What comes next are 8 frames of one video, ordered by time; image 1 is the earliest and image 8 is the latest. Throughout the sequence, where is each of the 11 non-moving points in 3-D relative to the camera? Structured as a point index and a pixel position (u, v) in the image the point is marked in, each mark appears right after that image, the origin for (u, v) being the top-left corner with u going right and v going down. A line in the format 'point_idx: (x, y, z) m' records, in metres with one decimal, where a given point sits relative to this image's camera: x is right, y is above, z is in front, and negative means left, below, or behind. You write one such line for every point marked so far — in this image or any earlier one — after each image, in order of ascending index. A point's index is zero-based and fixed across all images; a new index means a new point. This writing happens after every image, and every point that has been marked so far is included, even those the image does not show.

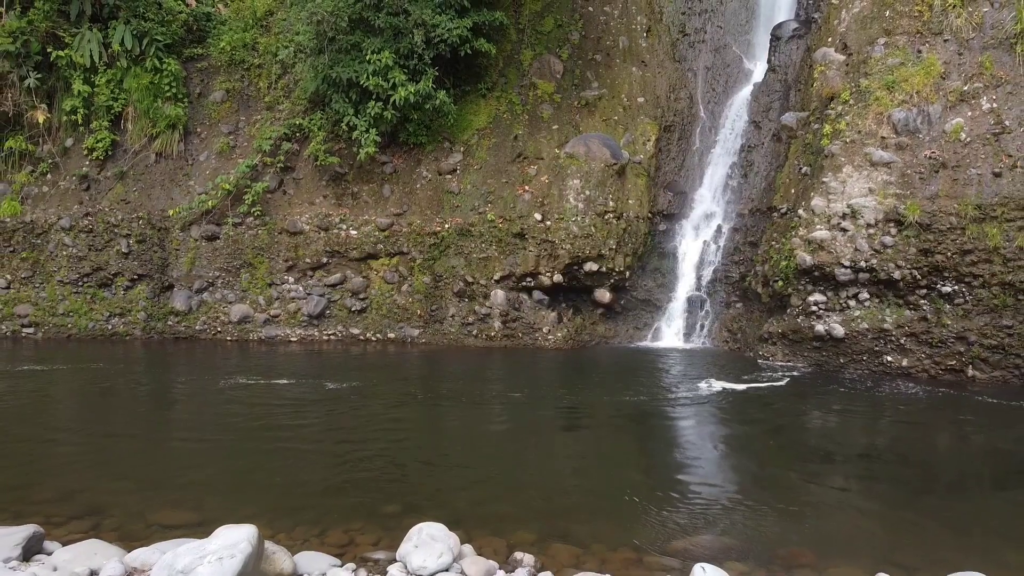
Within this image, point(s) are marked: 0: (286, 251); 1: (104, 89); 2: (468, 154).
0: (-2.3, +0.4, +8.1) m
1: (-4.3, +2.1, +8.6) m
2: (-0.5, +1.4, +8.5) m
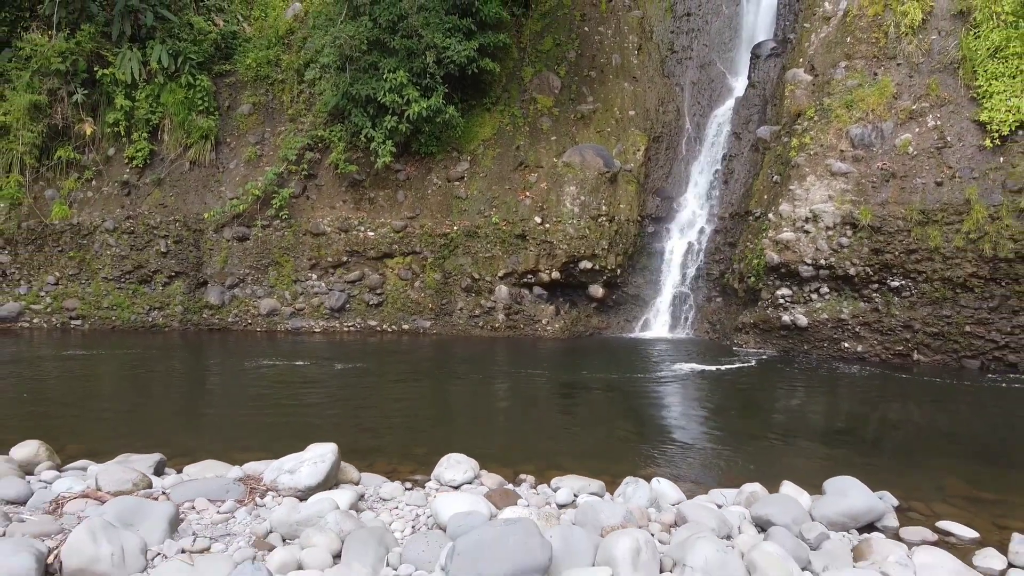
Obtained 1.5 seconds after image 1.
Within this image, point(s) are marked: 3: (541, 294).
0: (-2.2, +0.4, +8.9) m
1: (-4.3, +2.2, +9.5) m
2: (-0.4, +1.5, +9.3) m
3: (+0.3, -0.1, +8.7) m
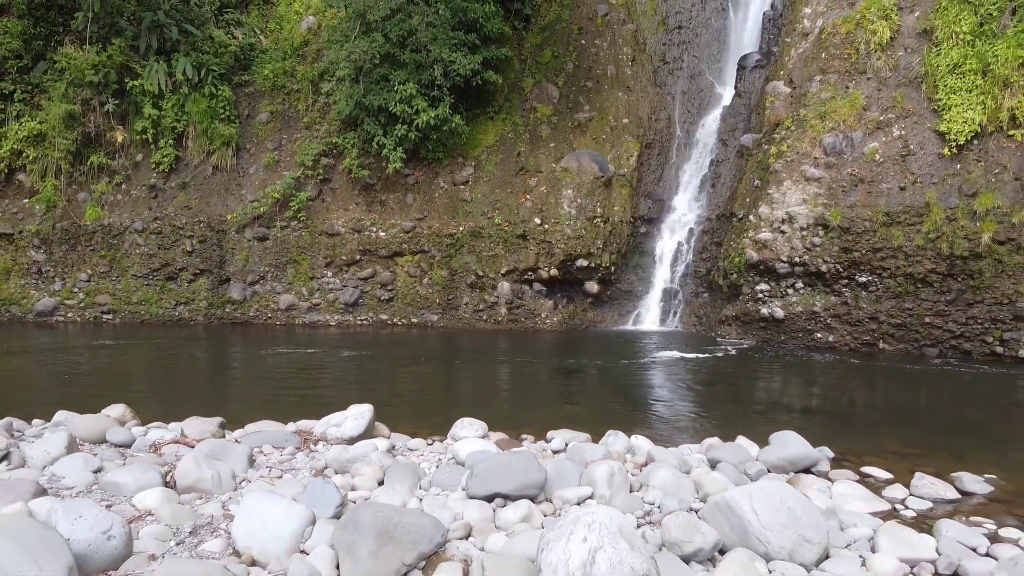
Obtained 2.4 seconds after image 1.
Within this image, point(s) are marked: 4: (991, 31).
0: (-2.2, +0.5, +9.6) m
1: (-4.3, +2.2, +10.1) m
2: (-0.4, +1.5, +10.0) m
3: (+0.3, 0.0, +9.4) m
4: (+4.4, +2.4, +7.4) m
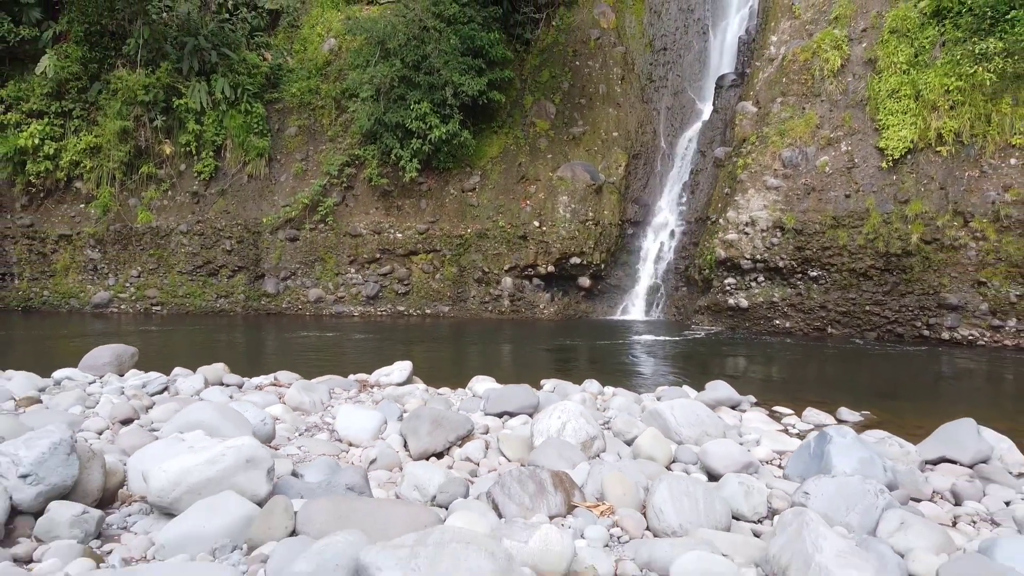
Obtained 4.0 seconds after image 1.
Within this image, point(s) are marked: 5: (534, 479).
0: (-2.2, +0.5, +10.9) m
1: (-4.3, +2.3, +11.4) m
2: (-0.4, +1.6, +11.2) m
3: (+0.4, +0.1, +10.6) m
4: (+4.4, +2.5, +8.7) m
5: (+0.1, -0.6, +2.5) m
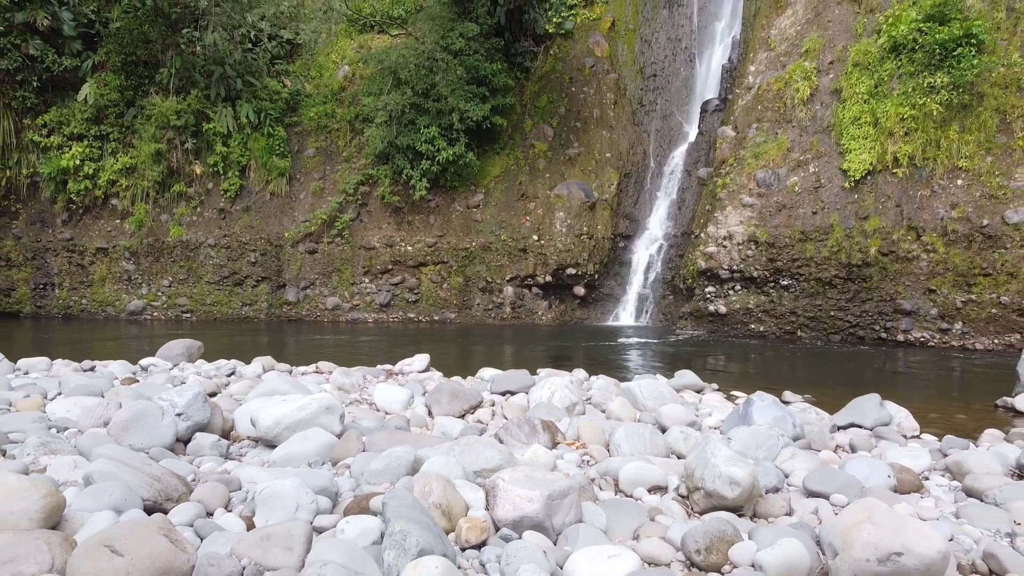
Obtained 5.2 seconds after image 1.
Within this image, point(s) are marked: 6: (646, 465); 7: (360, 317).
0: (-2.2, +0.4, +11.8) m
1: (-4.3, +2.1, +12.4) m
2: (-0.4, +1.4, +12.2) m
3: (+0.4, -0.1, +11.6) m
4: (+4.5, +2.4, +9.7) m
5: (+0.1, -0.6, +3.4) m
6: (+0.5, -0.7, +3.0) m
7: (-2.2, -0.4, +11.7) m
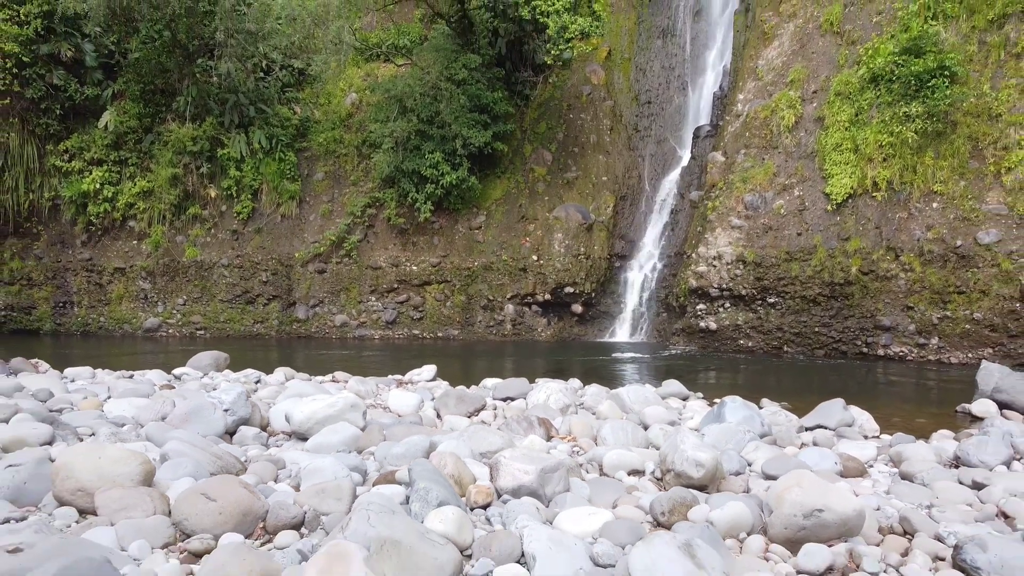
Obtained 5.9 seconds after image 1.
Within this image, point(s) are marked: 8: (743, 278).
0: (-2.2, +0.1, +12.4) m
1: (-4.2, +1.9, +13.0) m
2: (-0.4, +1.1, +12.8) m
3: (+0.4, -0.3, +12.1) m
4: (+4.5, +2.1, +10.2) m
5: (+0.1, -0.6, +3.9) m
6: (+0.5, -0.7, +3.5) m
7: (-2.2, -0.7, +12.2) m
8: (+2.9, +0.1, +10.2) m
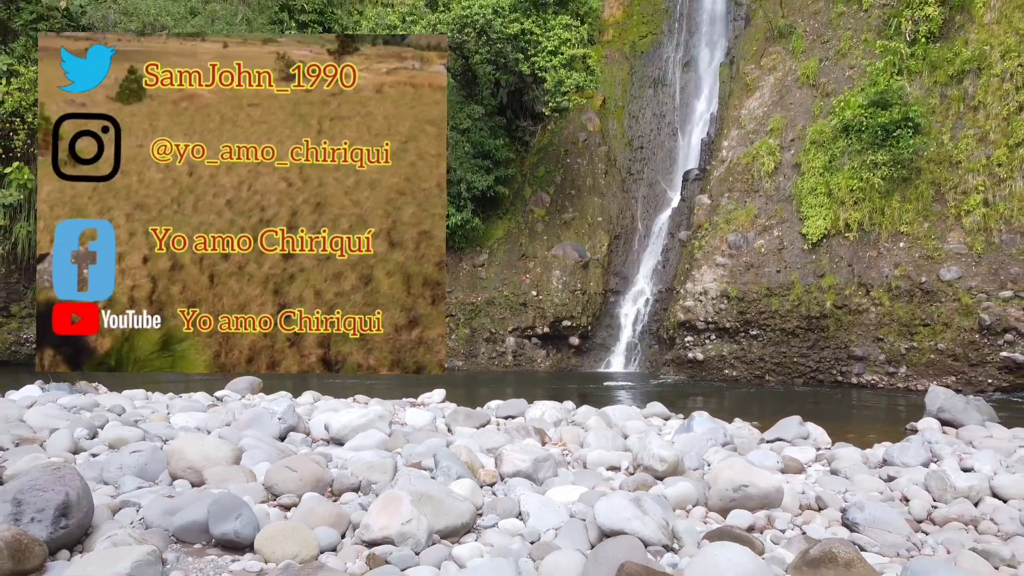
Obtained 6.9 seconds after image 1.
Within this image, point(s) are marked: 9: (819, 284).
0: (-2.2, -0.4, +13.2) m
1: (-4.2, +1.3, +13.9) m
2: (-0.4, +0.6, +13.6) m
3: (+0.4, -0.9, +12.9) m
4: (+4.5, +1.7, +11.1) m
5: (+0.1, -0.8, +4.7) m
6: (+0.5, -0.9, +4.2) m
7: (-2.2, -1.2, +13.0) m
8: (+2.9, -0.3, +11.0) m
9: (+4.1, +0.1, +10.6) m
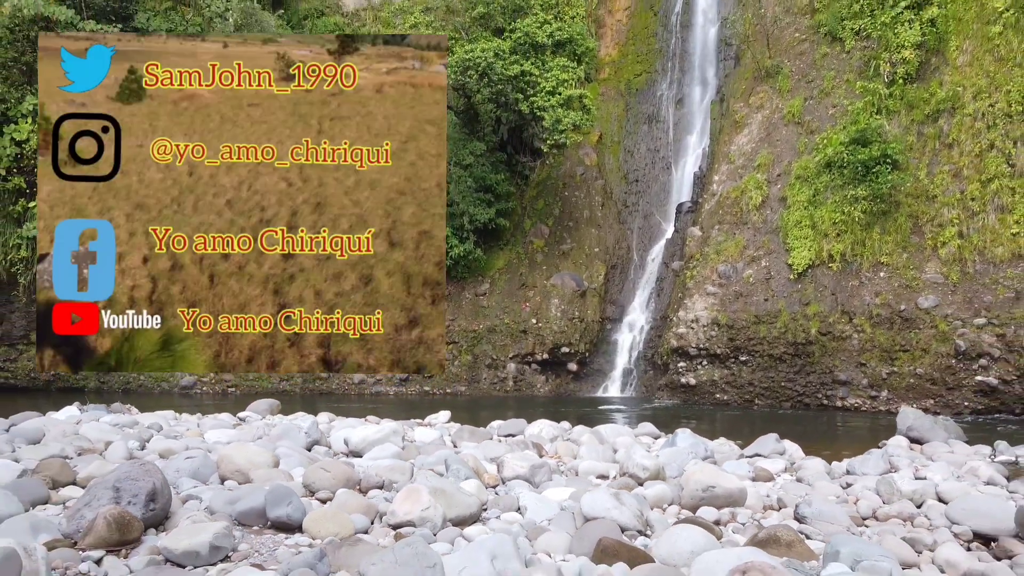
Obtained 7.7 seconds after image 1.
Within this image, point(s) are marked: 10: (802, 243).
0: (-2.1, -0.9, +13.7) m
1: (-4.2, +0.8, +14.4) m
2: (-0.3, +0.1, +14.2) m
3: (+0.4, -1.3, +13.4) m
4: (+4.5, +1.3, +11.7) m
5: (+0.1, -1.0, +5.2) m
6: (+0.5, -1.0, +4.8) m
7: (-2.2, -1.7, +13.5) m
8: (+2.9, -0.7, +11.5) m
9: (+4.1, -0.3, +11.1) m
10: (+4.2, +0.7, +11.6) m
